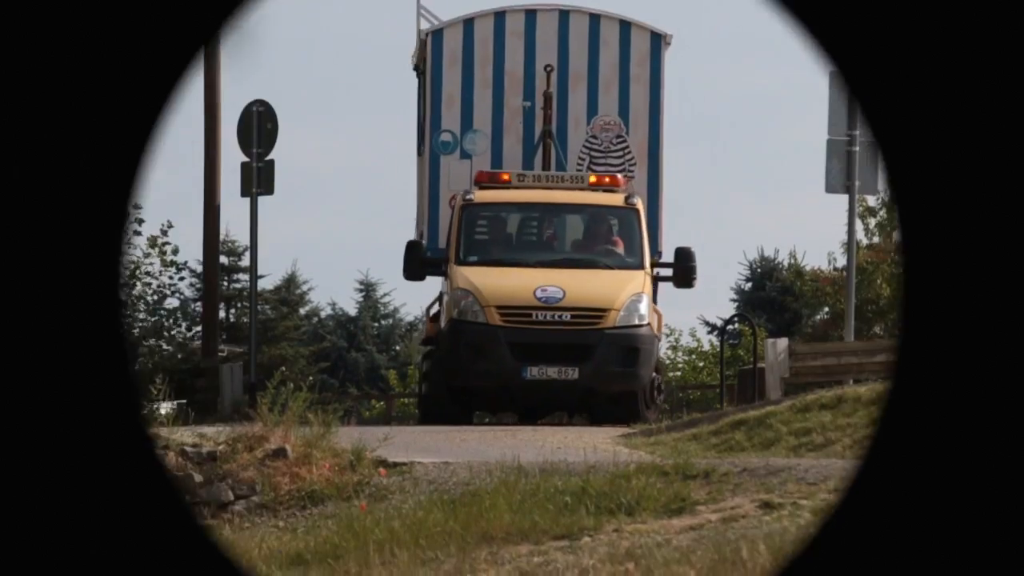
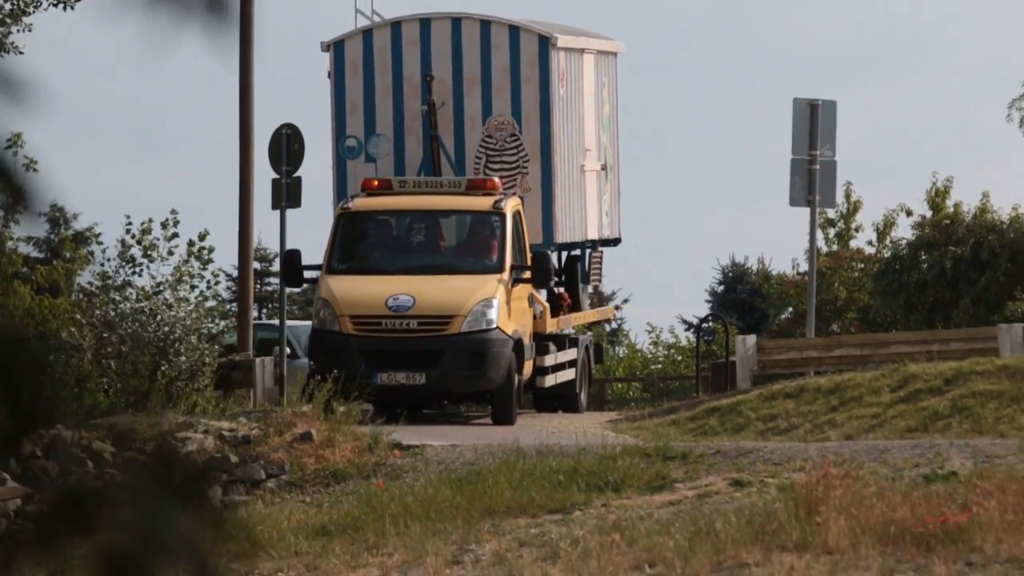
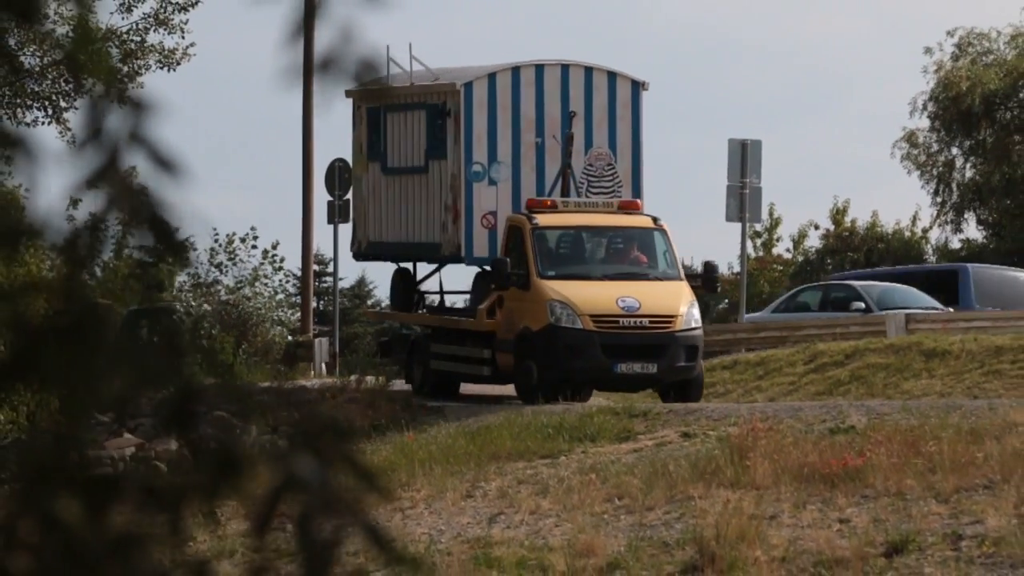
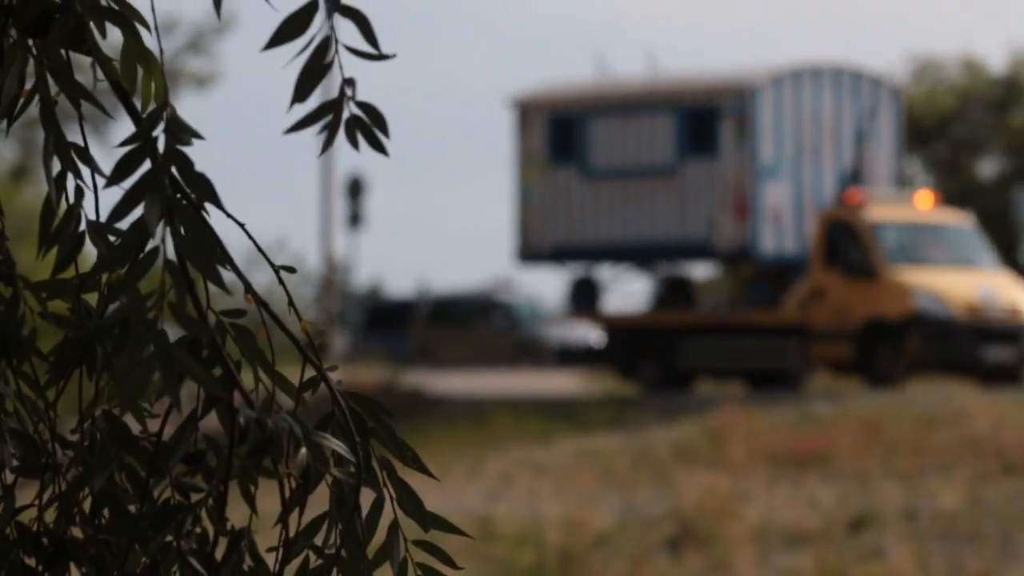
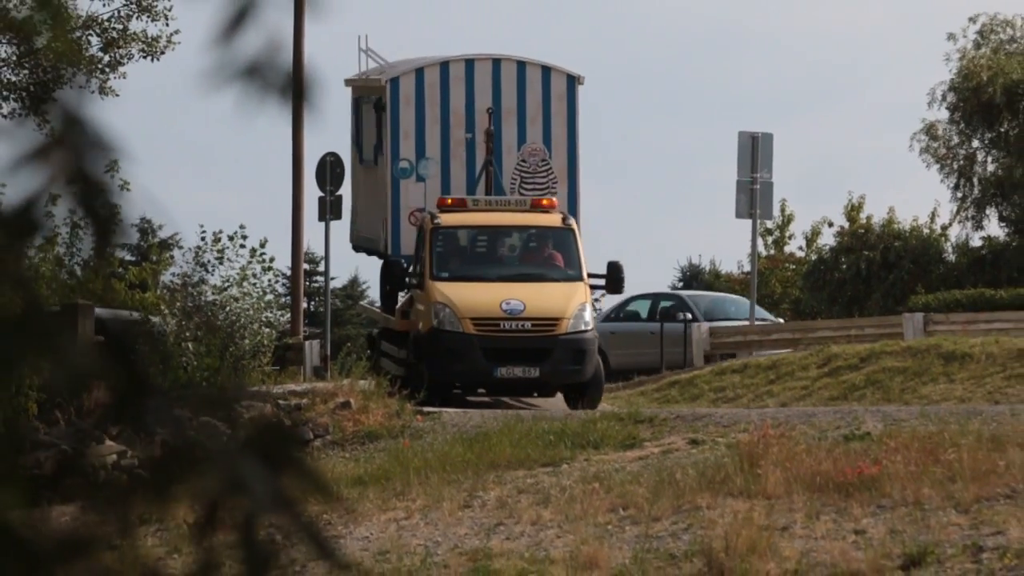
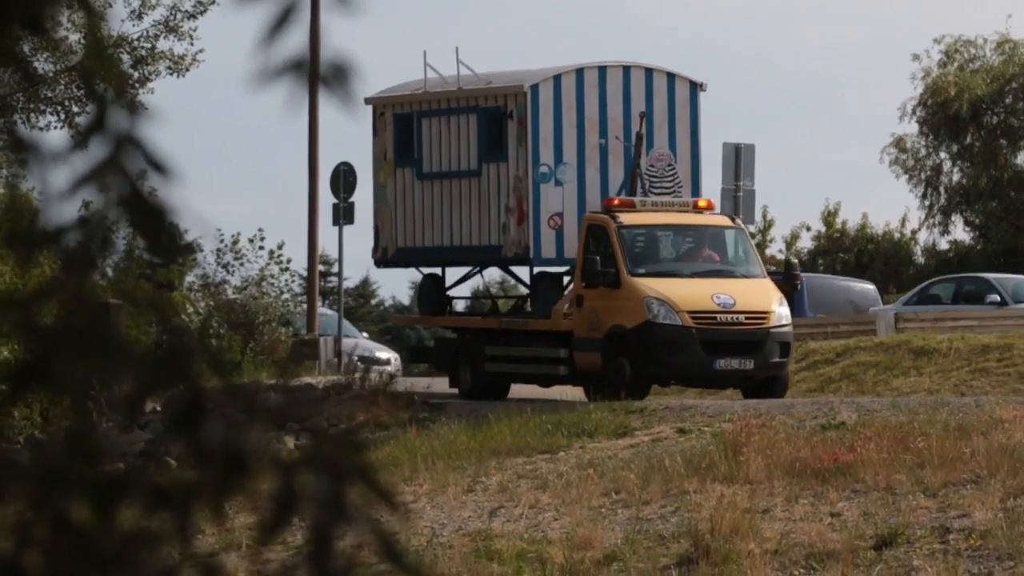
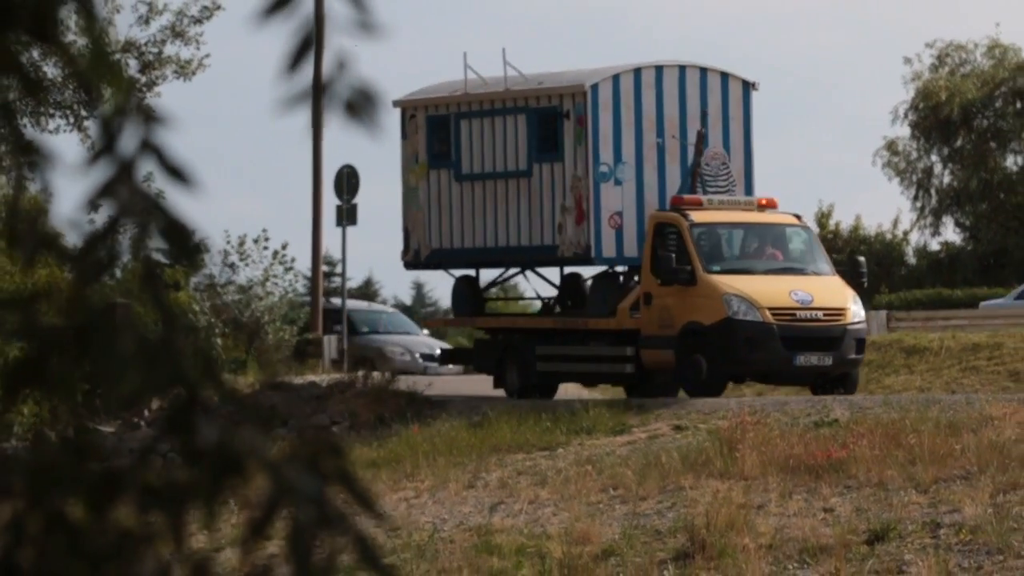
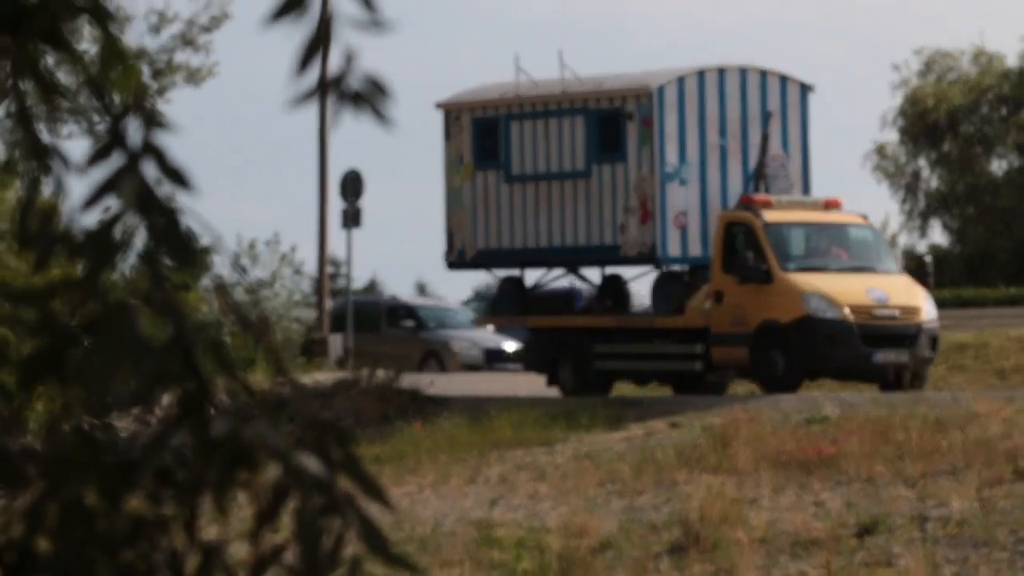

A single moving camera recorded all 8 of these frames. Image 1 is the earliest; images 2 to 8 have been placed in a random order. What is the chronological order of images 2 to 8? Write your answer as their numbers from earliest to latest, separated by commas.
2, 5, 3, 6, 7, 8, 4
